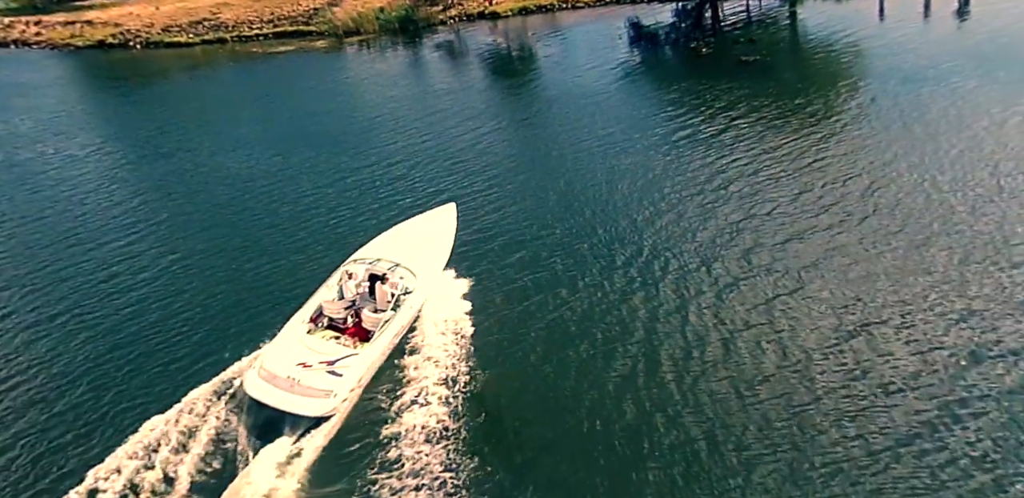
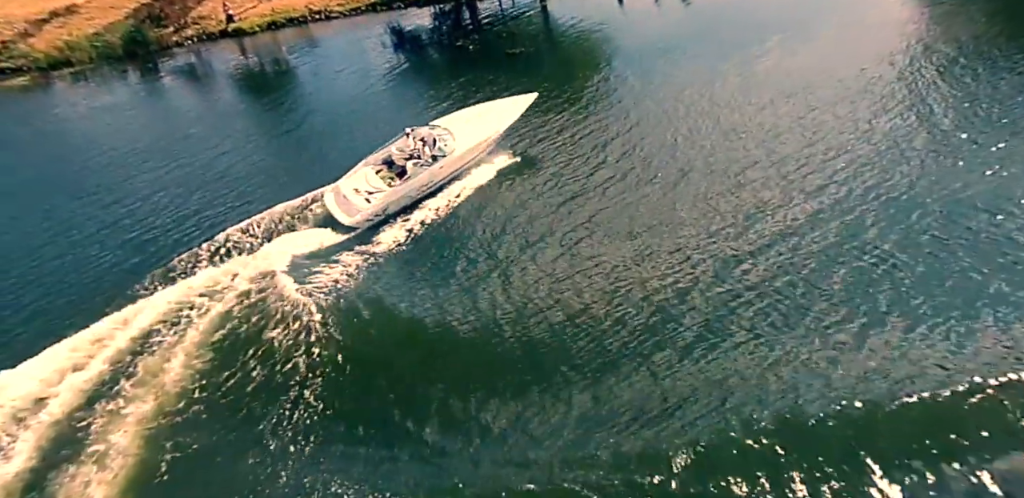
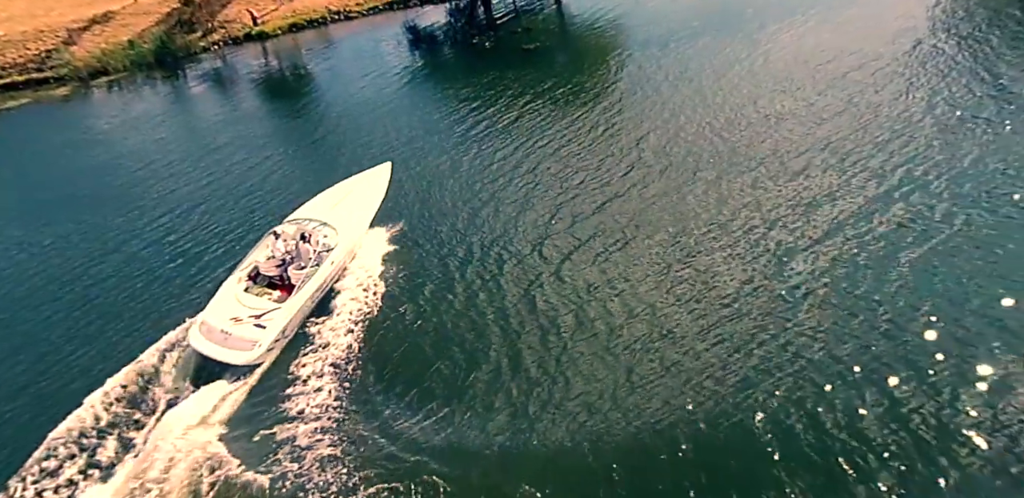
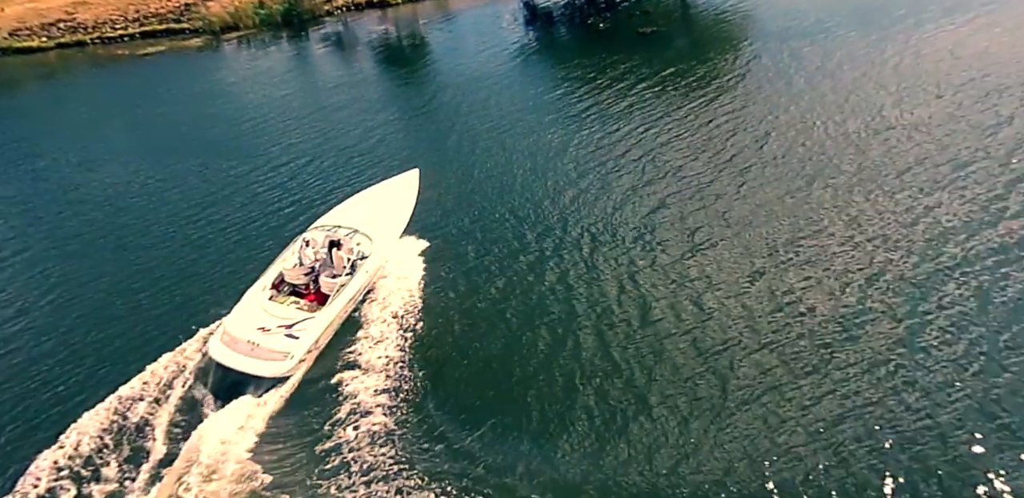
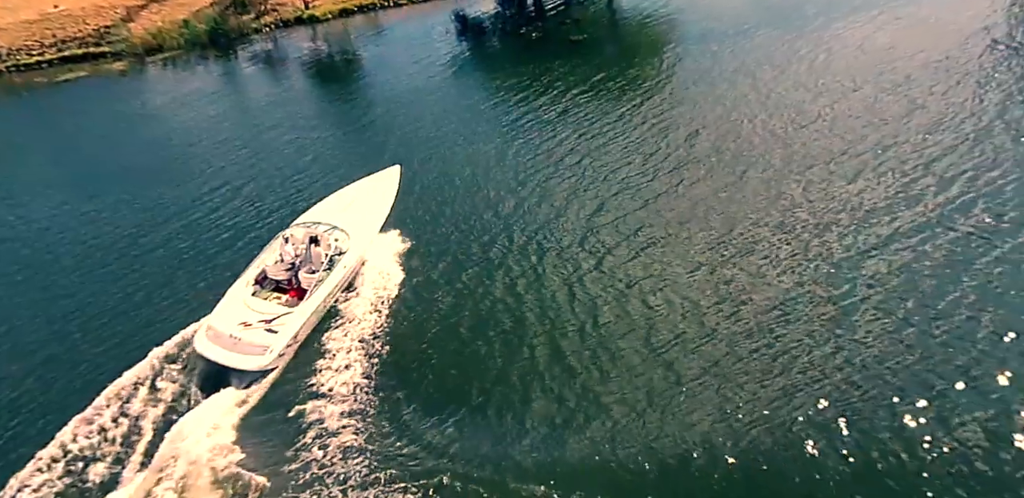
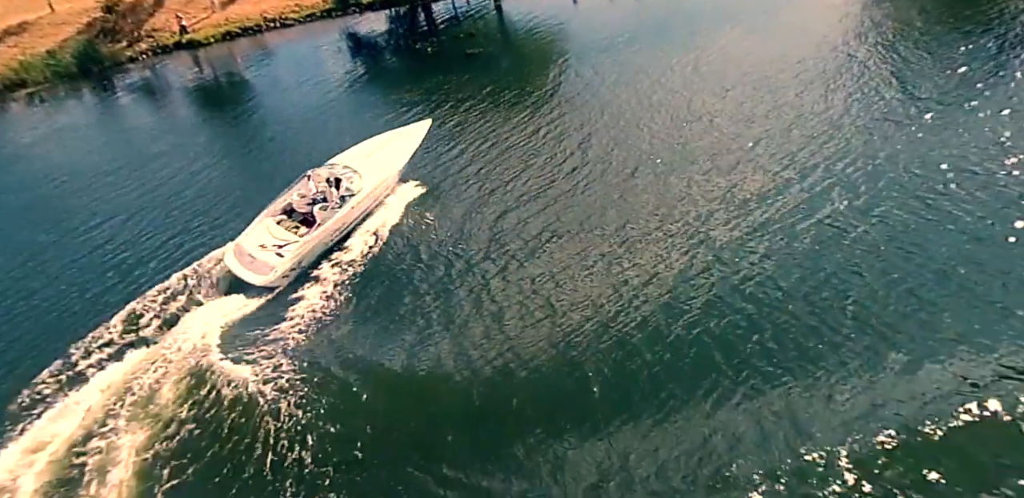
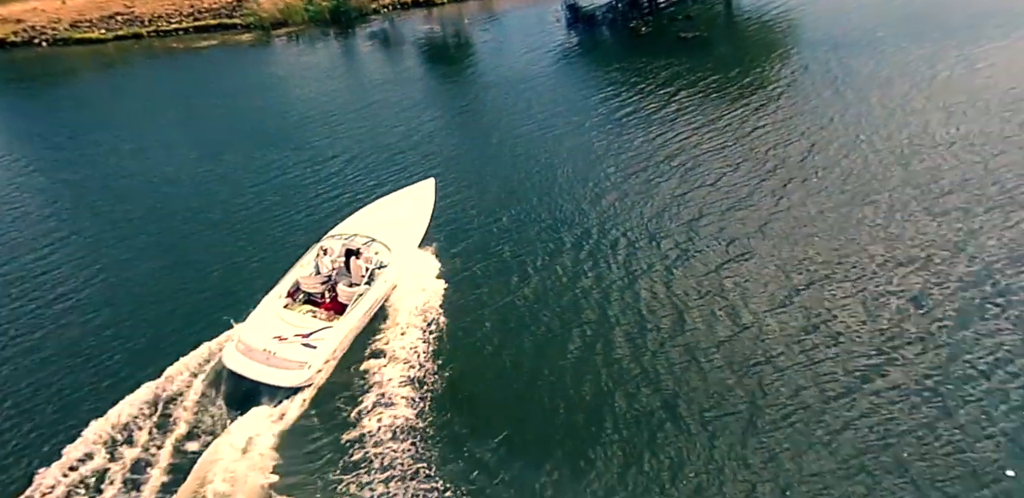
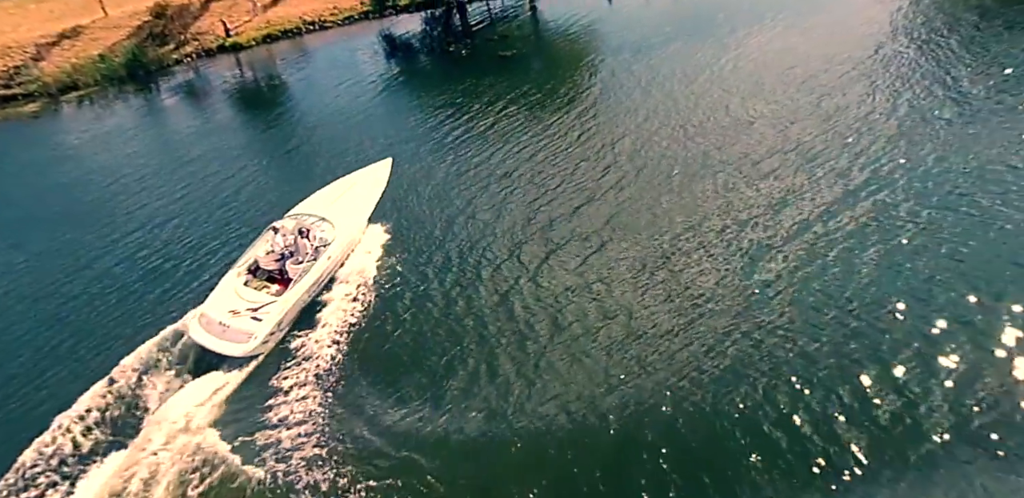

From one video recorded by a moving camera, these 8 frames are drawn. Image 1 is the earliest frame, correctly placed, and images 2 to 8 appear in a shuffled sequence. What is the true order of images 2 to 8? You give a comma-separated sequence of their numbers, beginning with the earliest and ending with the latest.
7, 4, 5, 3, 8, 6, 2
